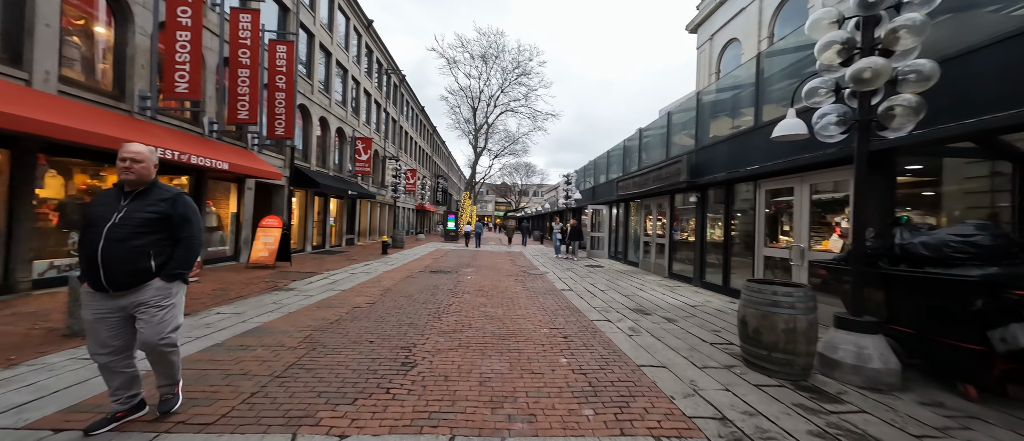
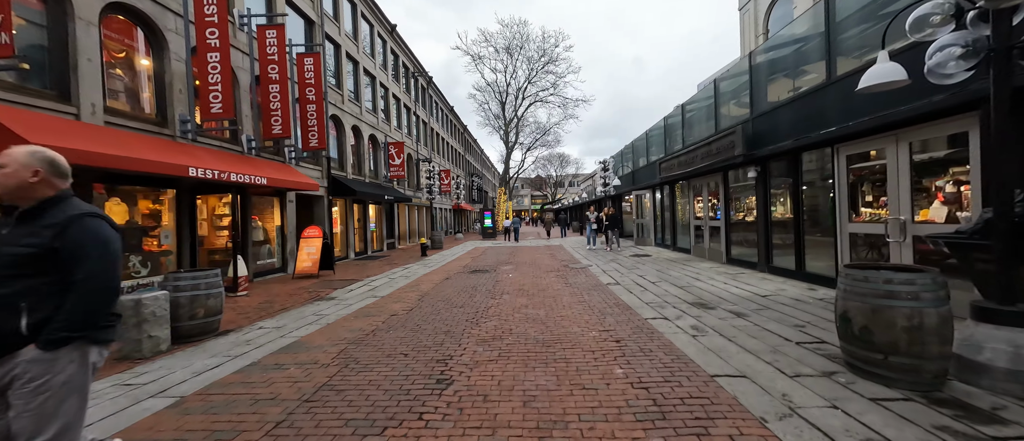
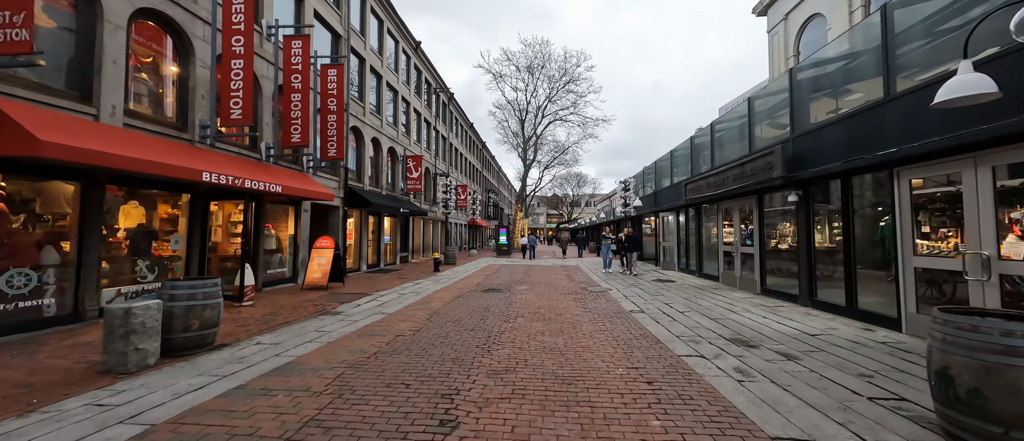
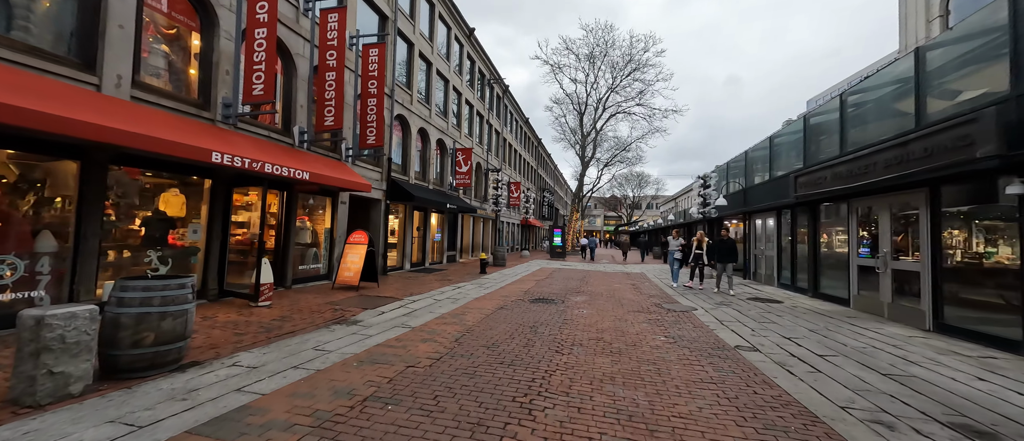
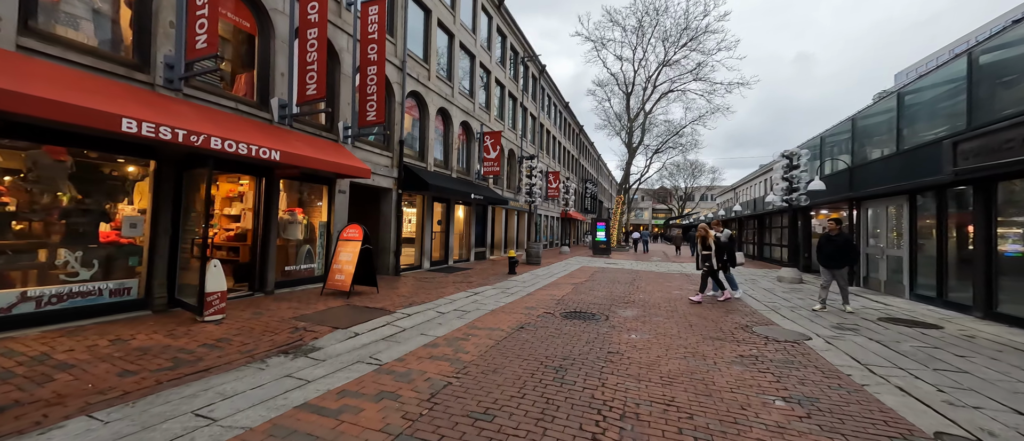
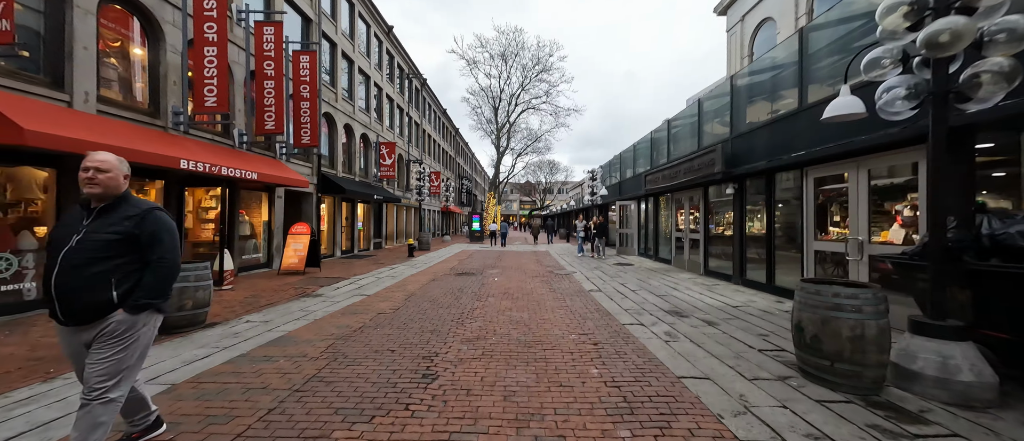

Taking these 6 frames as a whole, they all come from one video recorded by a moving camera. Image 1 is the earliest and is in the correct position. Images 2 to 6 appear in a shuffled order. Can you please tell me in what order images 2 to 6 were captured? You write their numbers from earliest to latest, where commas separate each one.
6, 2, 3, 4, 5
